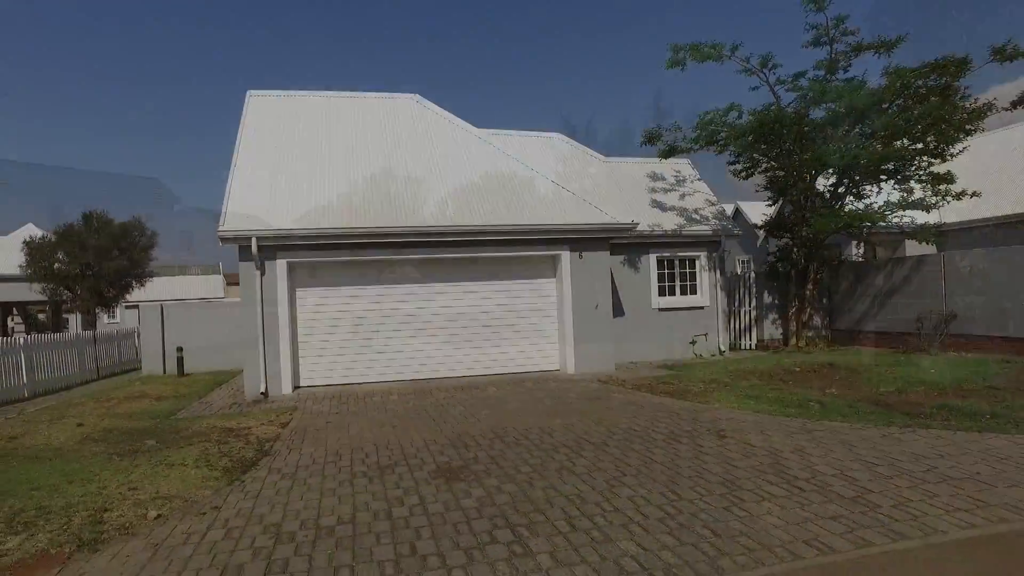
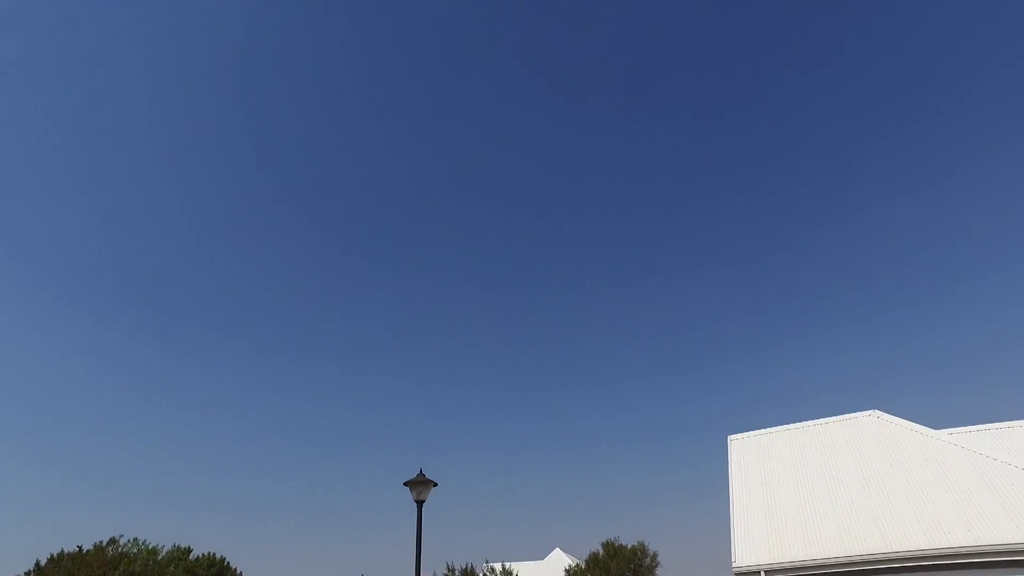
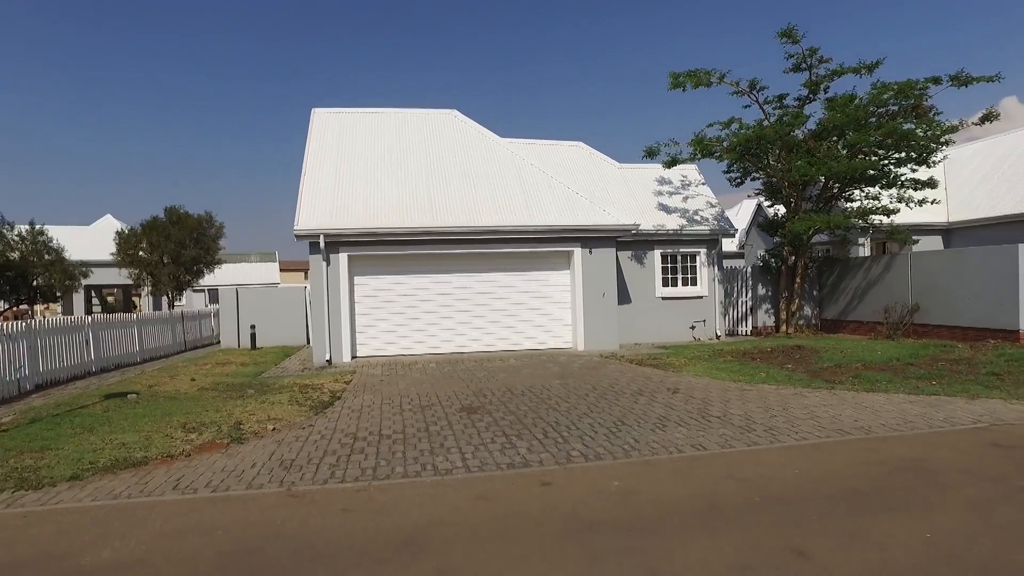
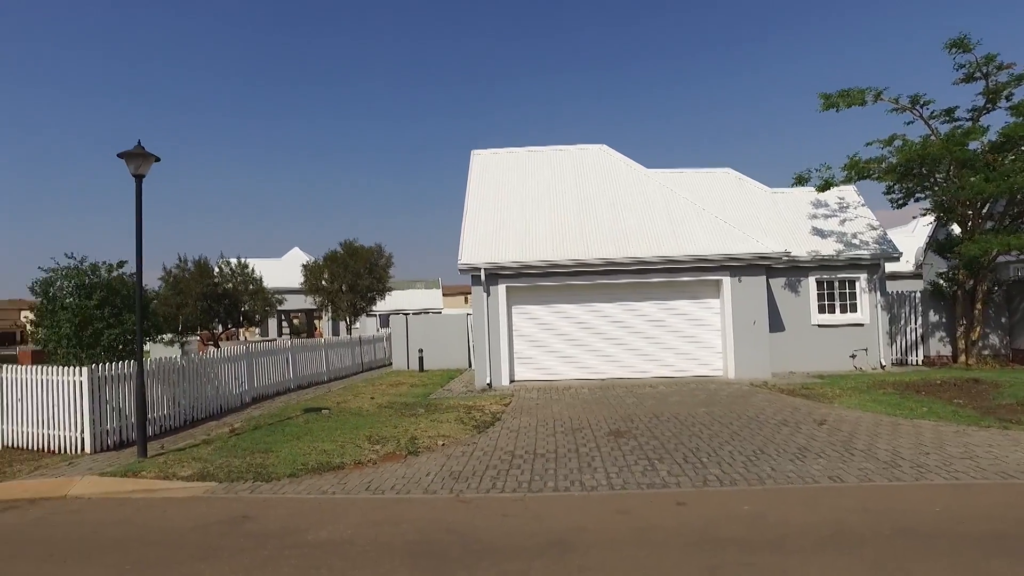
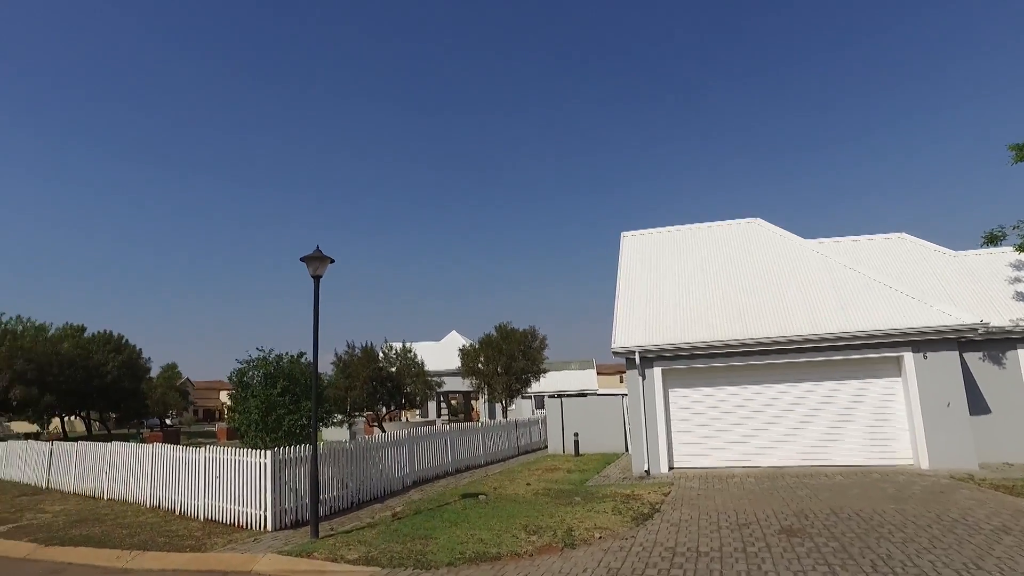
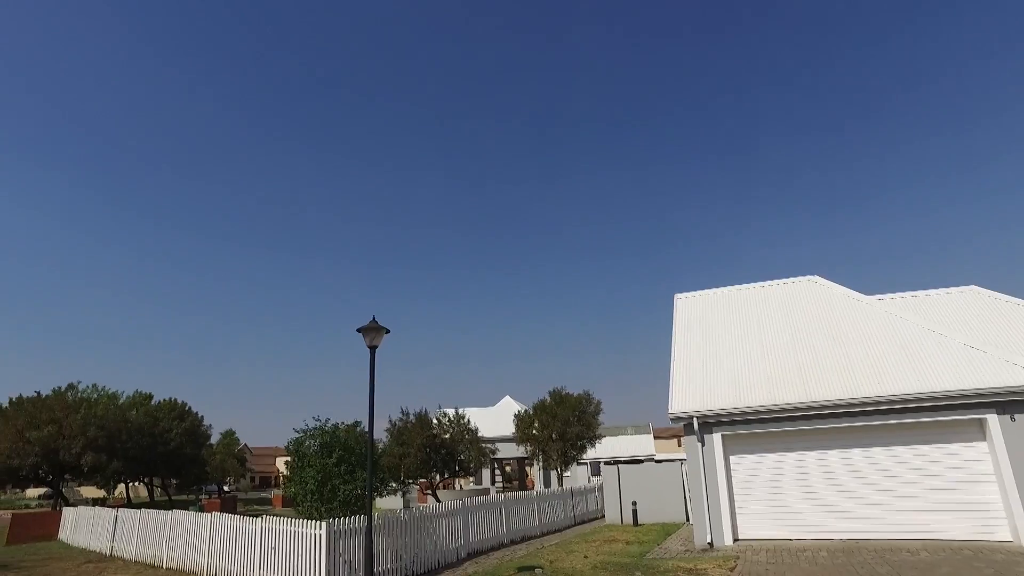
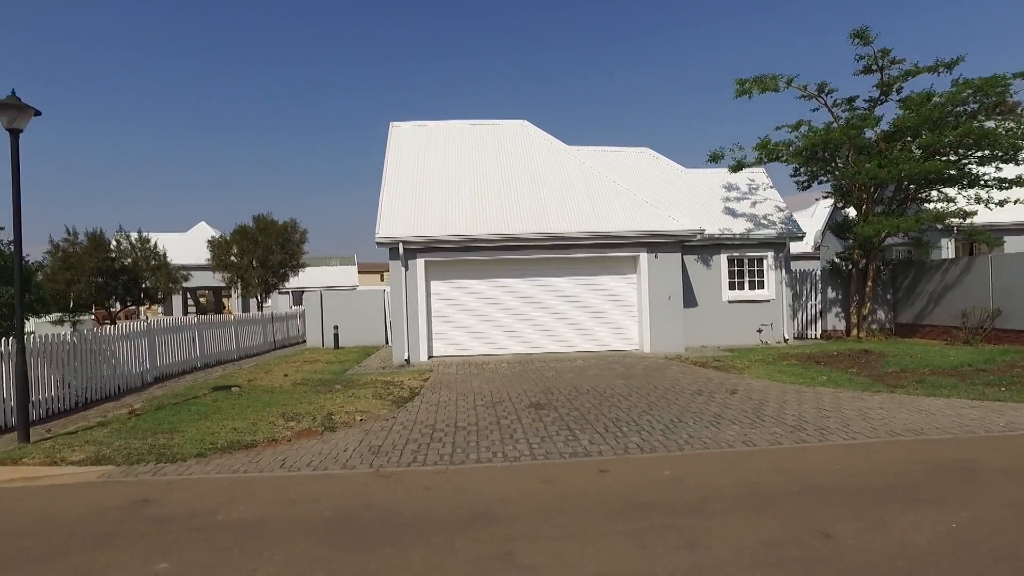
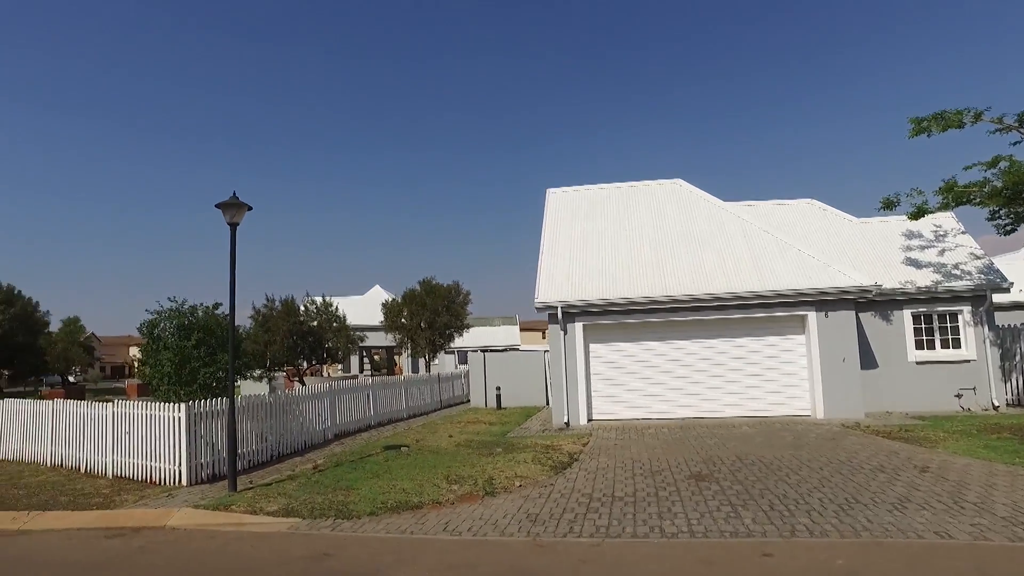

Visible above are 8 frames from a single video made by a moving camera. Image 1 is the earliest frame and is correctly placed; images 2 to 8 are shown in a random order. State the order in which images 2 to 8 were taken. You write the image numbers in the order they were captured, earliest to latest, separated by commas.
3, 7, 4, 8, 5, 6, 2
